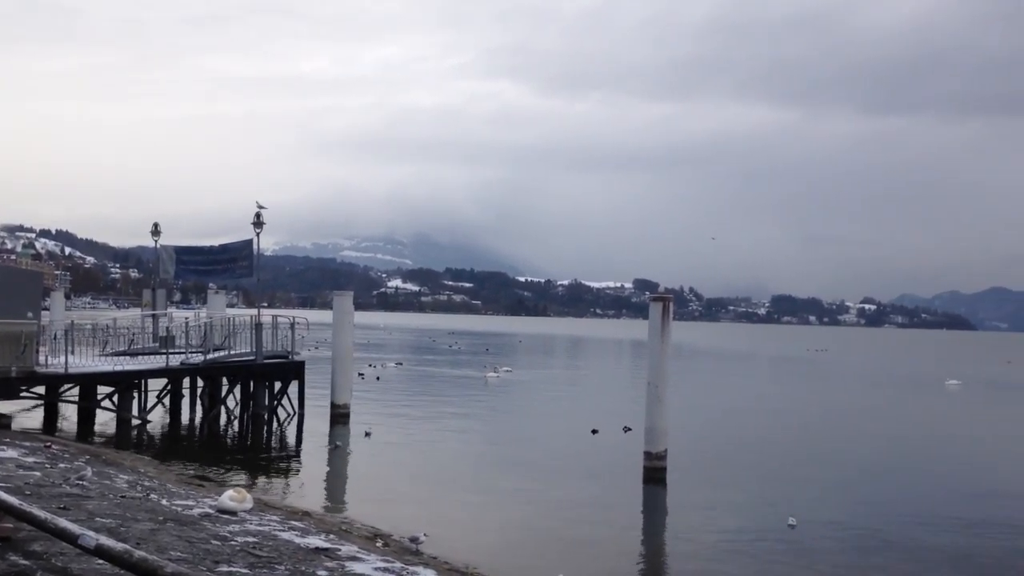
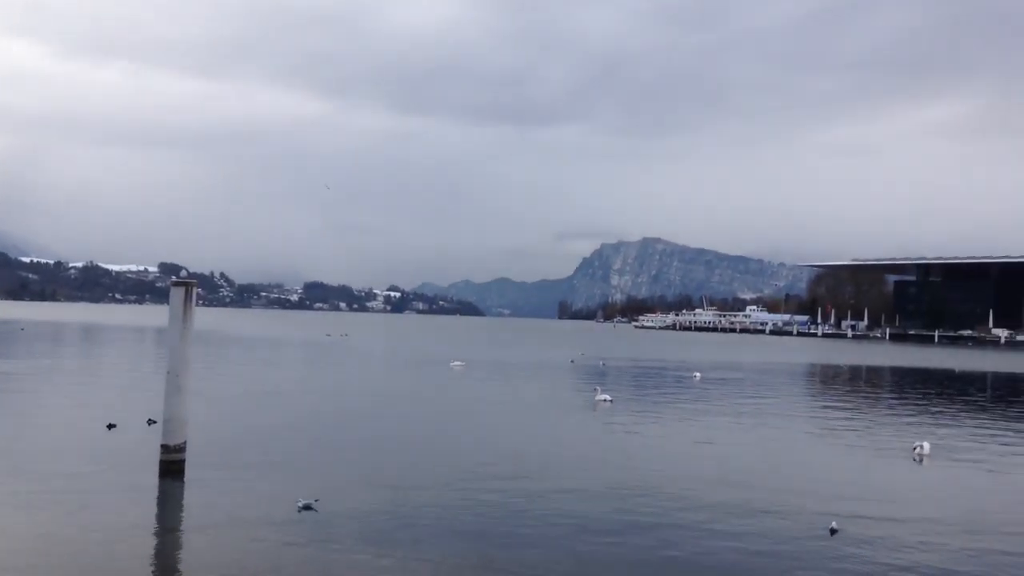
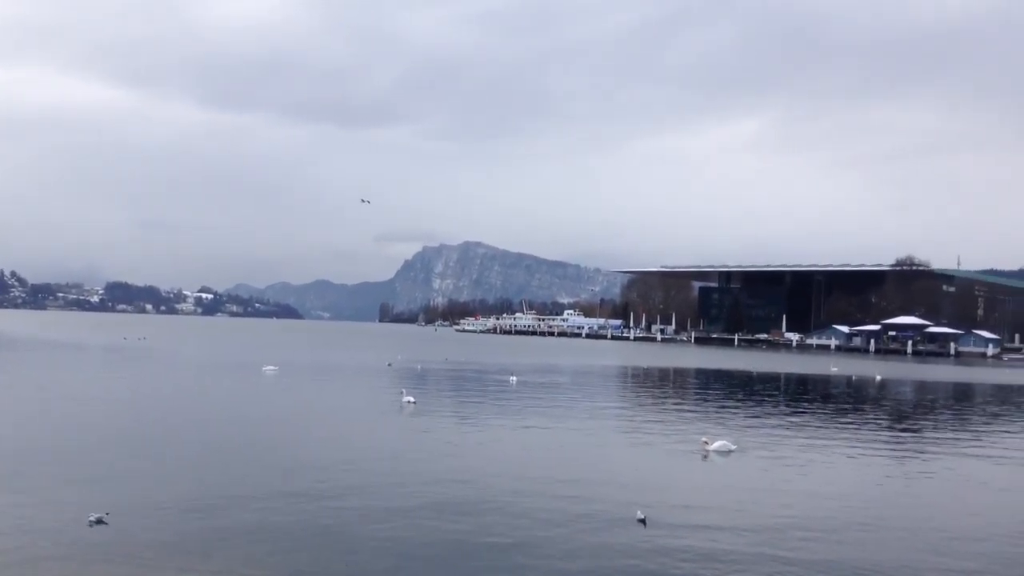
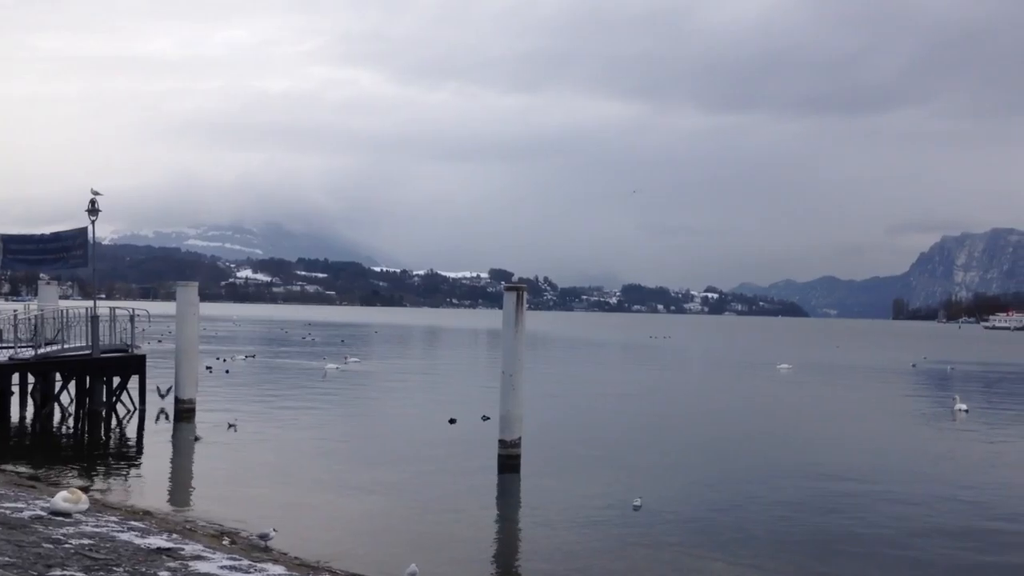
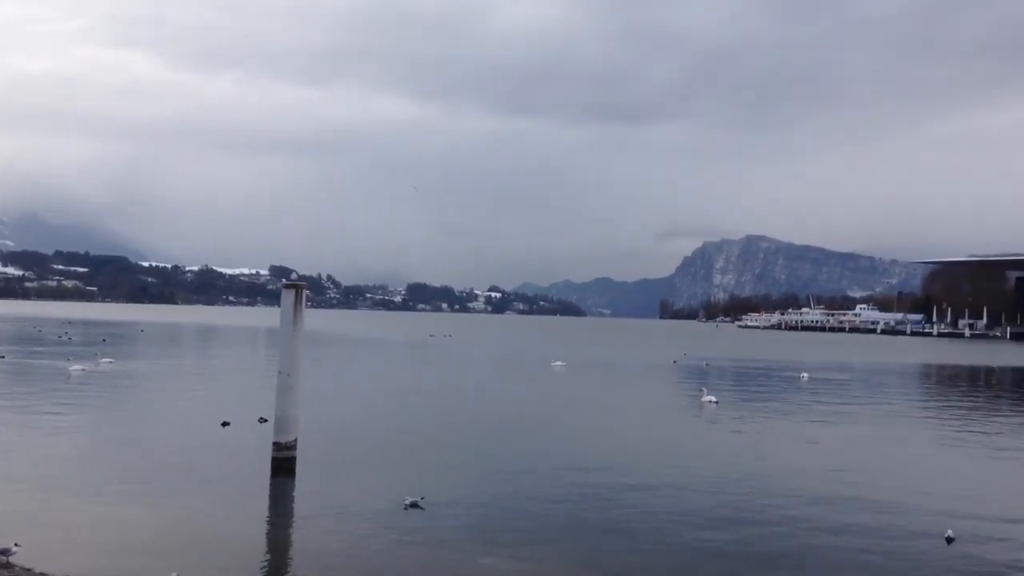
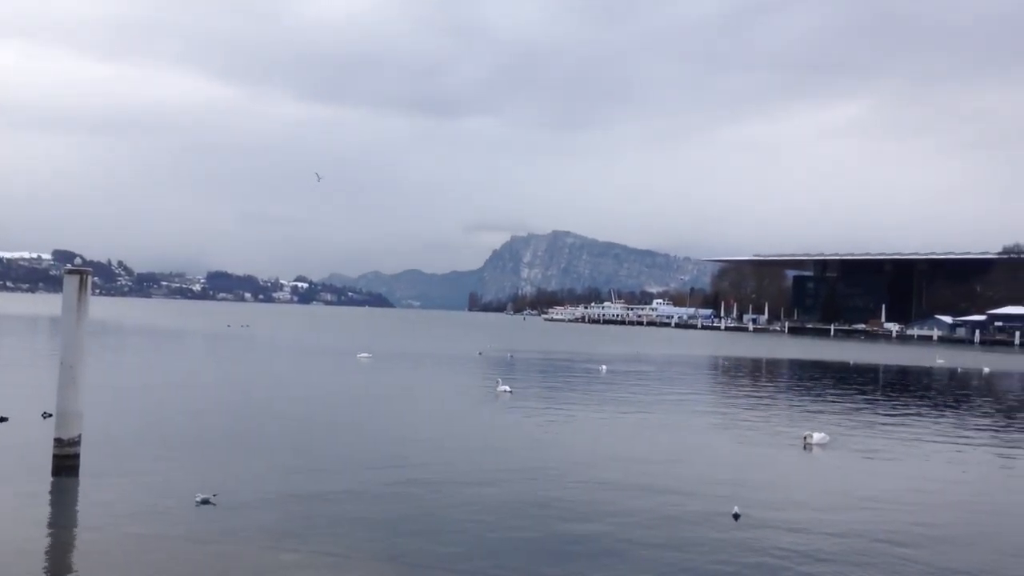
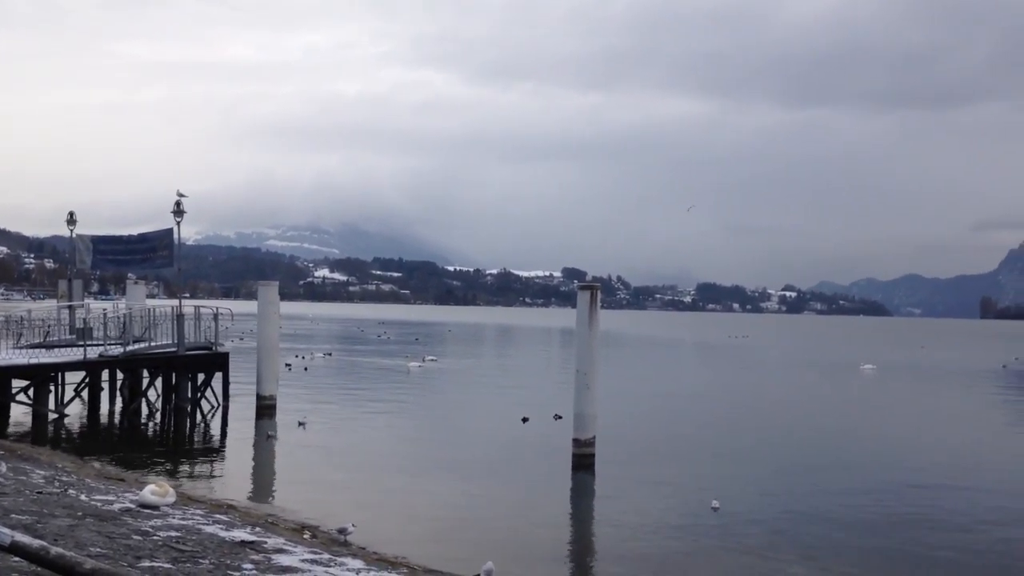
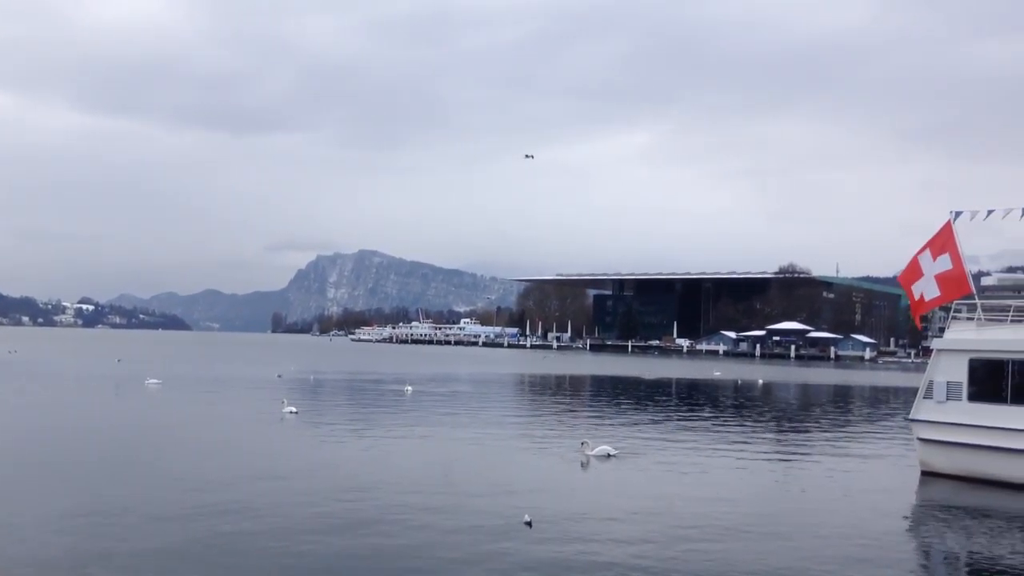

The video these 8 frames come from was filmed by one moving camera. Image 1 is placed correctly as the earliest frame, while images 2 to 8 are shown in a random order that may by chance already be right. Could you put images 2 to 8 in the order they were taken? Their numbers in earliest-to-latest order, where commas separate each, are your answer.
7, 4, 5, 2, 6, 3, 8
